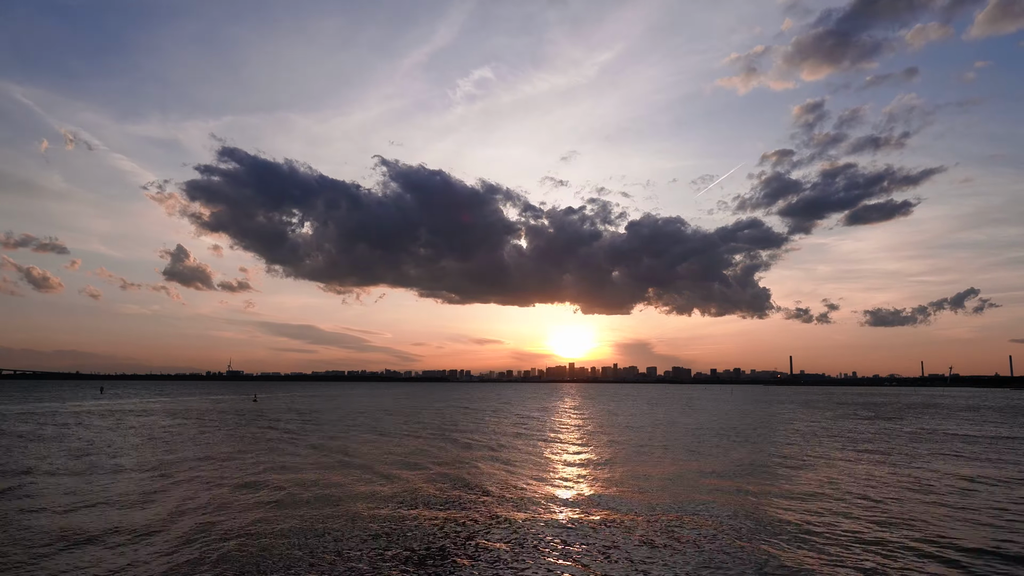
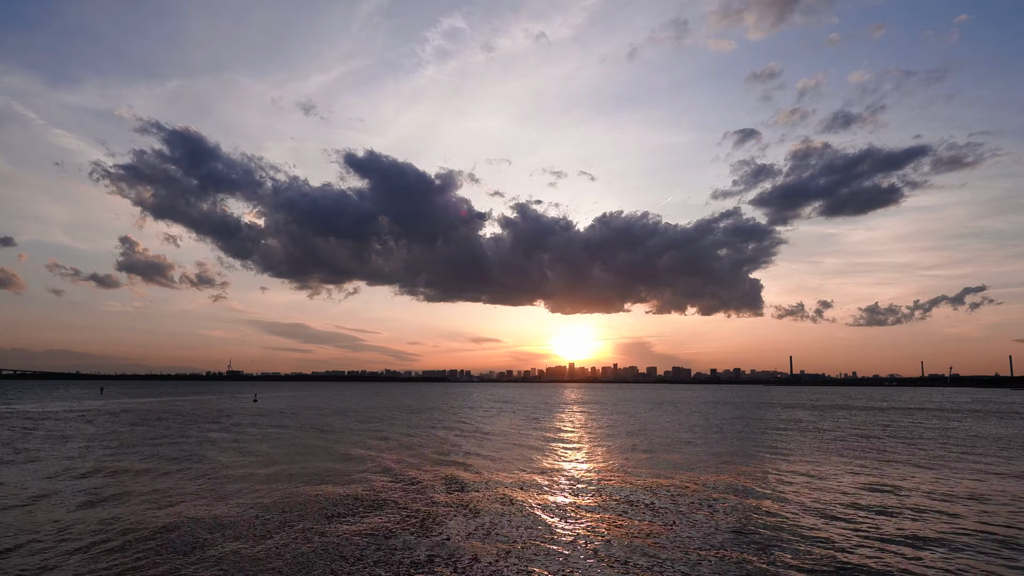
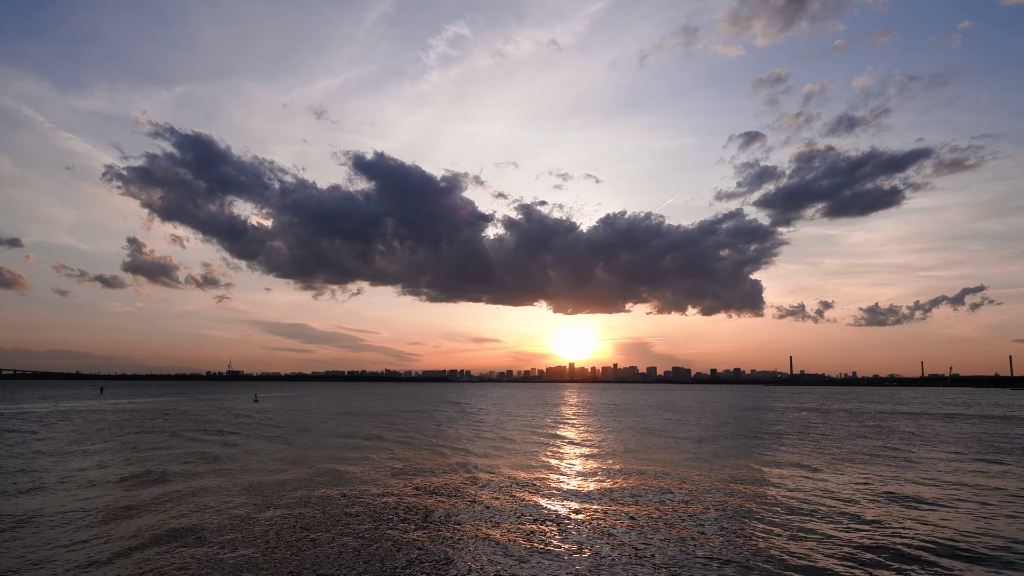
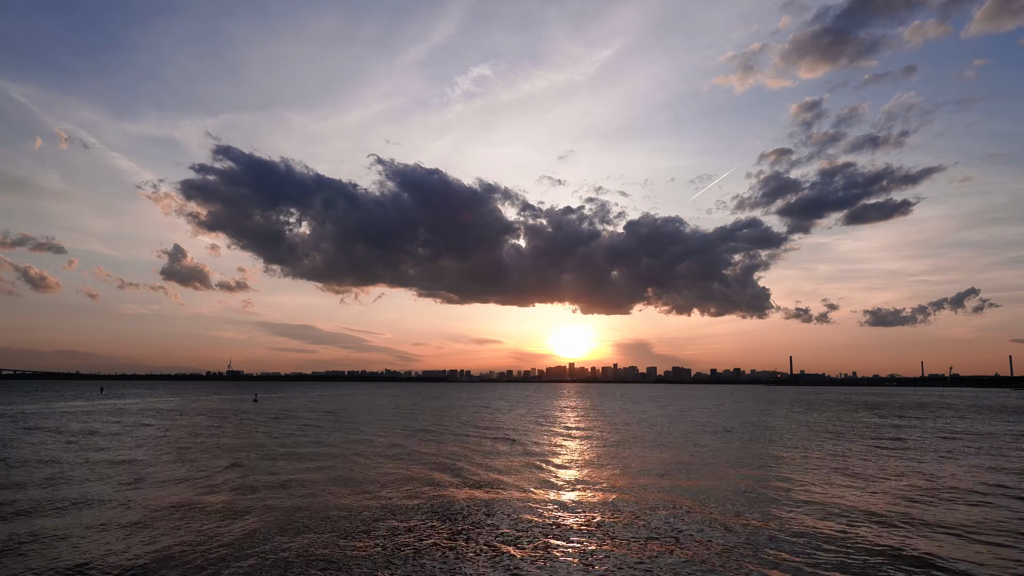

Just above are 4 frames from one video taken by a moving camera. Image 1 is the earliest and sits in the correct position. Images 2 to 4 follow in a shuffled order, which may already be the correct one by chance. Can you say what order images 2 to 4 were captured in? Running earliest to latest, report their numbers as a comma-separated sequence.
4, 3, 2
